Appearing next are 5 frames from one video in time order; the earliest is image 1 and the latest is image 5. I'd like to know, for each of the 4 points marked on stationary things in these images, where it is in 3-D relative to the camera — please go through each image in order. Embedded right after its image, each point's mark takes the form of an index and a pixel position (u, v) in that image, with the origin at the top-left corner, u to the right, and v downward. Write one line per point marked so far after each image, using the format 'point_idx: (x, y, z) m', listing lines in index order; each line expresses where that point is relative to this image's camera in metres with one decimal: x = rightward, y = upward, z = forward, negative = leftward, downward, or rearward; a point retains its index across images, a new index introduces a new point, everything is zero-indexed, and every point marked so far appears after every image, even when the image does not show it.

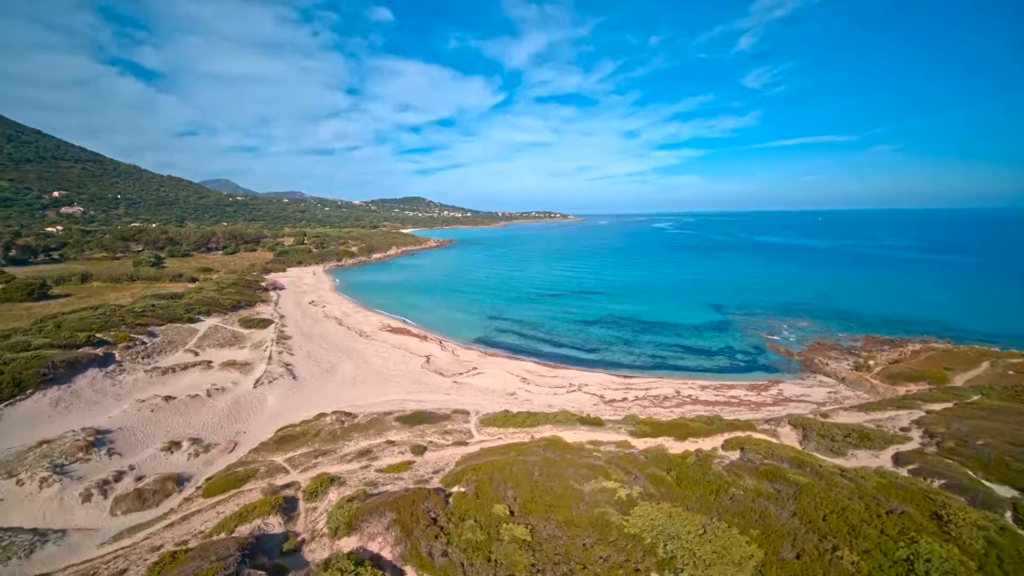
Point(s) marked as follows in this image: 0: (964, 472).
0: (+14.1, -5.8, +14.3) m
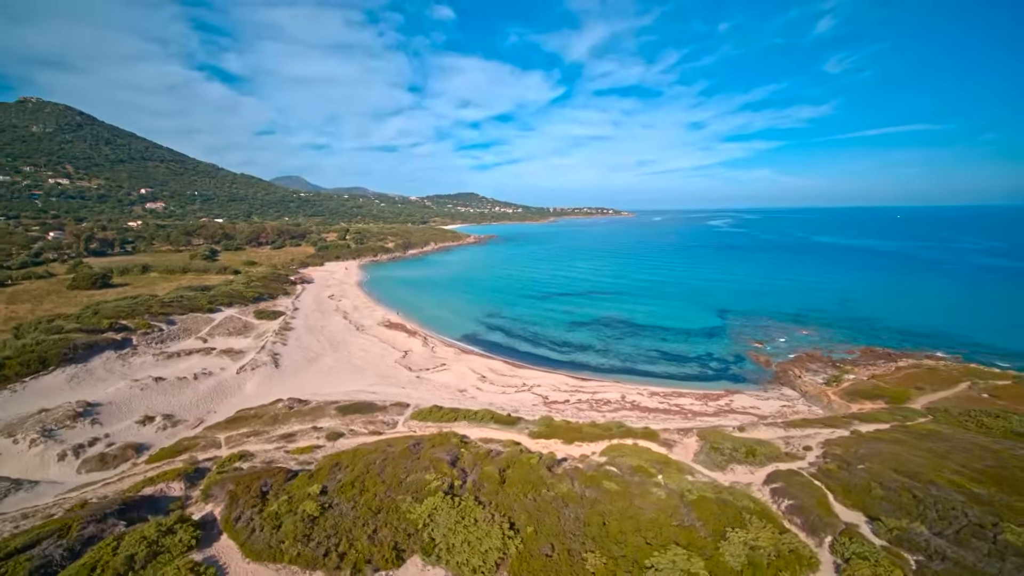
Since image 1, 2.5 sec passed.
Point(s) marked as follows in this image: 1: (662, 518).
0: (+9.5, -6.5, +14.3) m
1: (+3.8, -5.9, +11.7) m
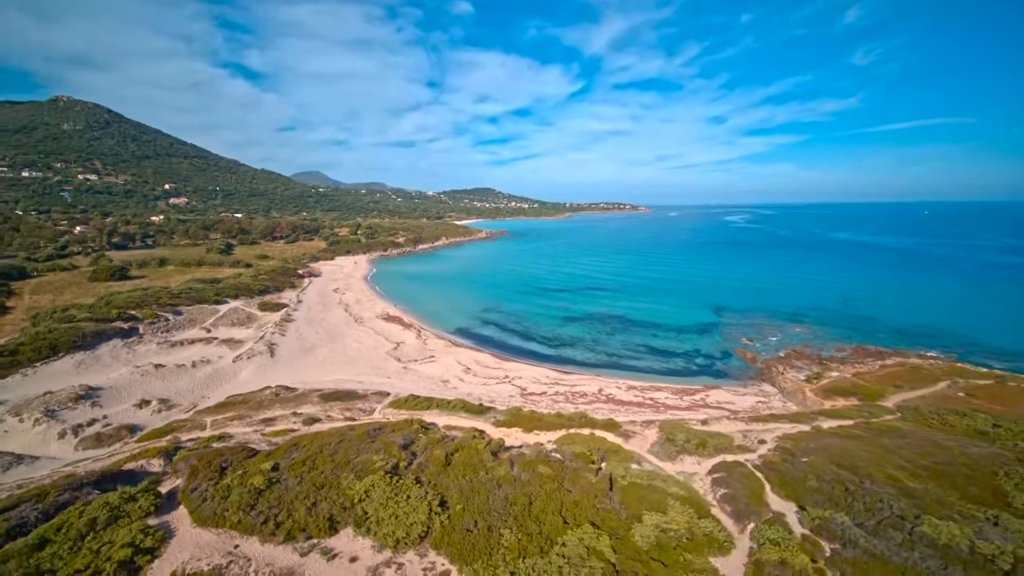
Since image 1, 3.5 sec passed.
0: (+7.8, -6.3, +14.8) m
1: (+2.0, -5.7, +12.4) m
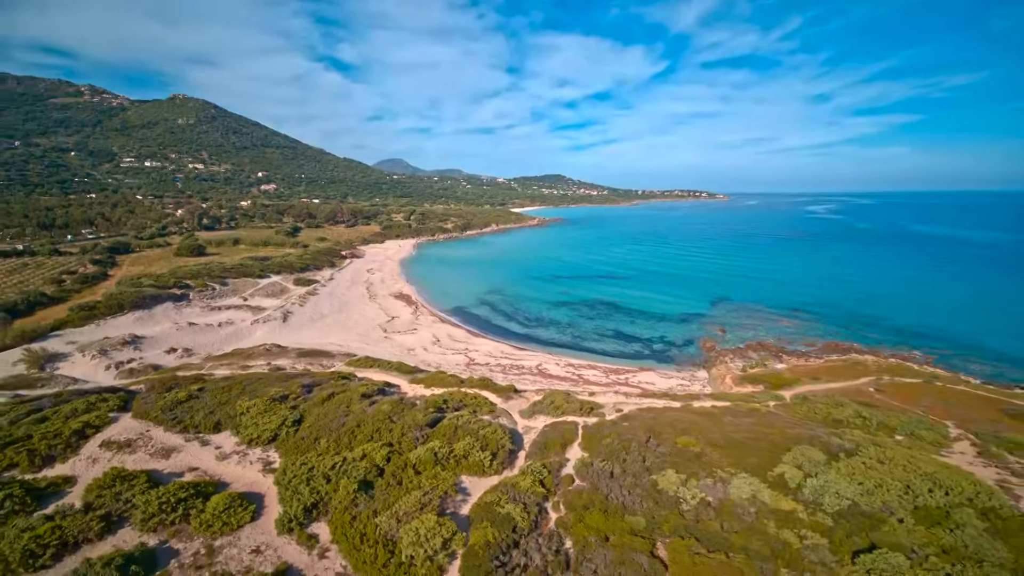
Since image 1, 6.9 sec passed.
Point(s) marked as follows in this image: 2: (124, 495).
0: (+2.1, -5.8, +17.7) m
1: (-4.0, -5.0, +16.3) m
2: (-10.6, -5.6, +12.5) m
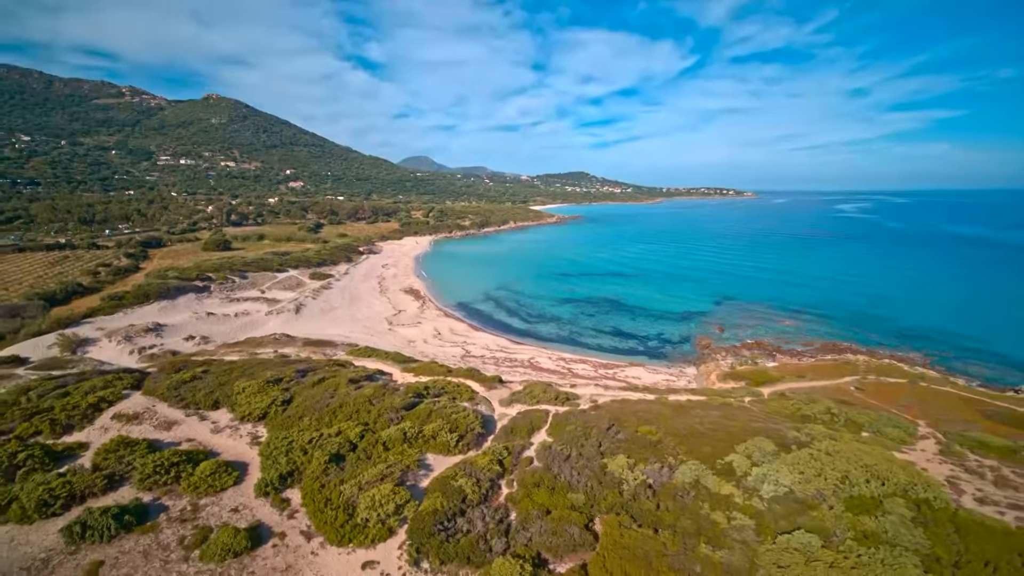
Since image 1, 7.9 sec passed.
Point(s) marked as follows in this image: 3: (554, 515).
0: (+1.0, -5.6, +18.8) m
1: (-5.2, -4.8, +17.7) m
2: (-12.0, -5.3, +14.2) m
3: (+1.2, -6.4, +13.0) m
